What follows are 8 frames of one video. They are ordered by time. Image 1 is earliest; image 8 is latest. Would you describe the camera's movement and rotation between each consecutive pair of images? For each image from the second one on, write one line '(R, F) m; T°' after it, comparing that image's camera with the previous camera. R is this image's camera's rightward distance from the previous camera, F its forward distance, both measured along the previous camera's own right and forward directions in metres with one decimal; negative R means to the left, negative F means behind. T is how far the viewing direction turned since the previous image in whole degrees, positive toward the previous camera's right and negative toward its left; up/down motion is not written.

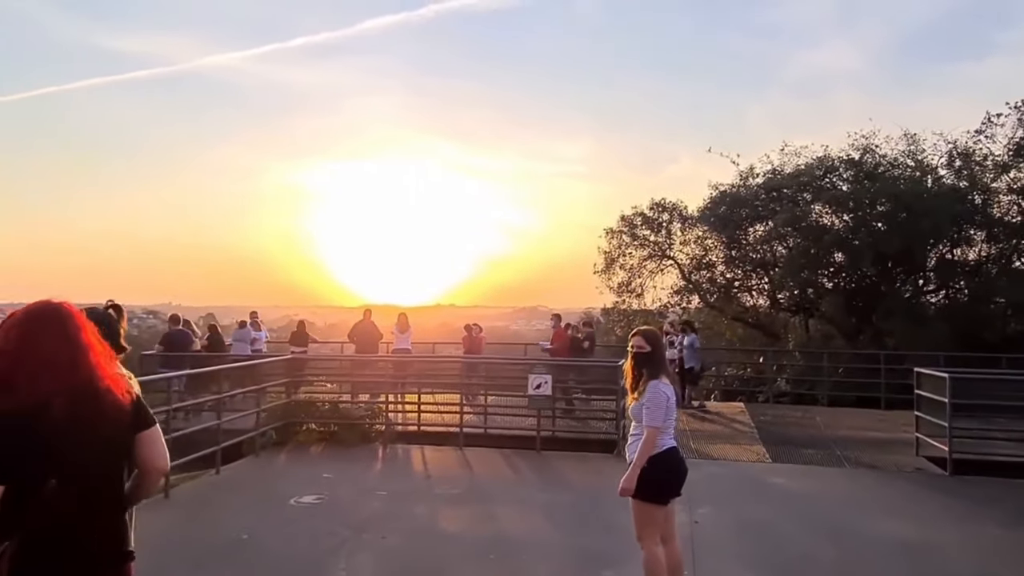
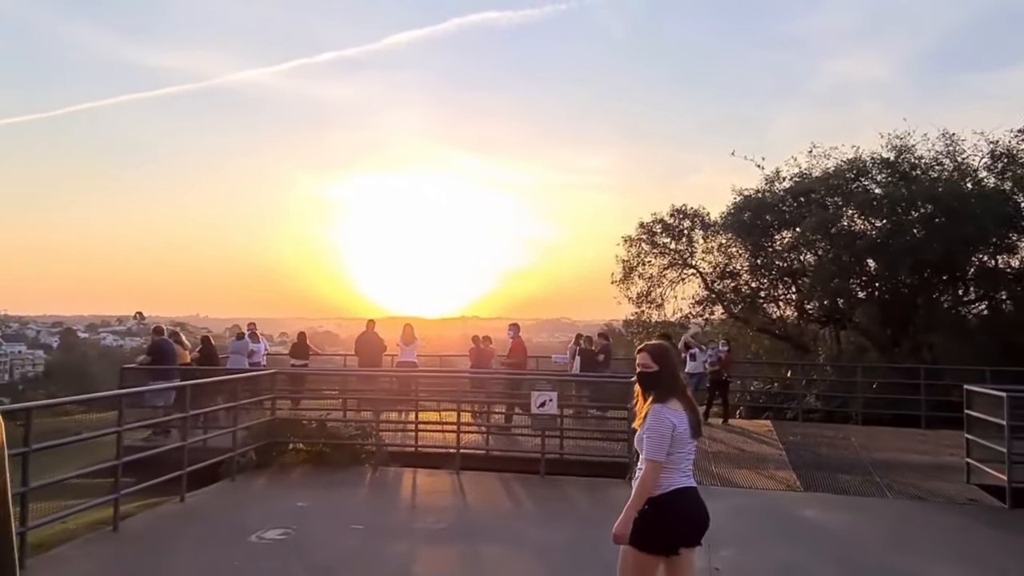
(+0.2, +1.1) m; -1°
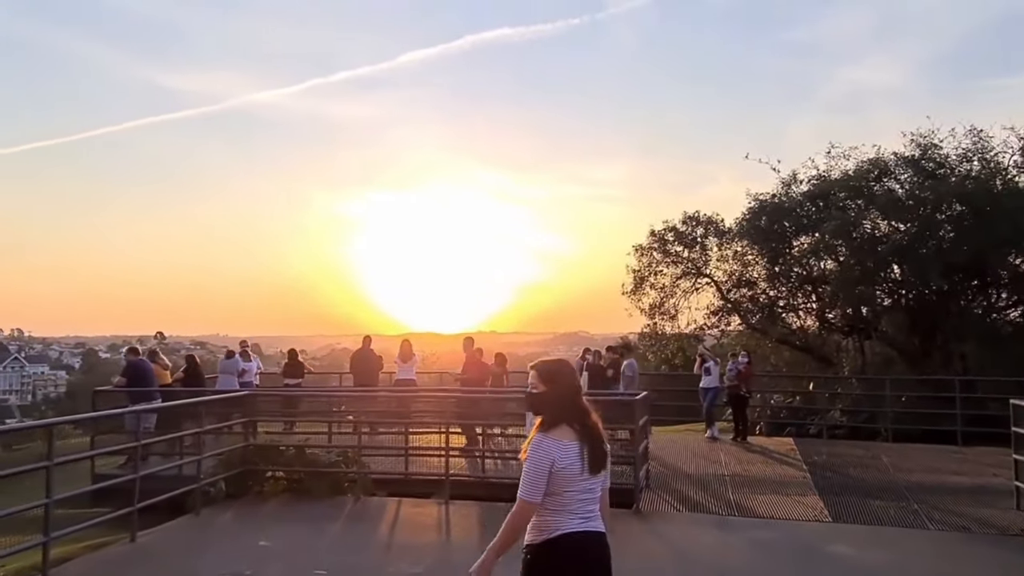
(+0.3, +1.0) m; -1°
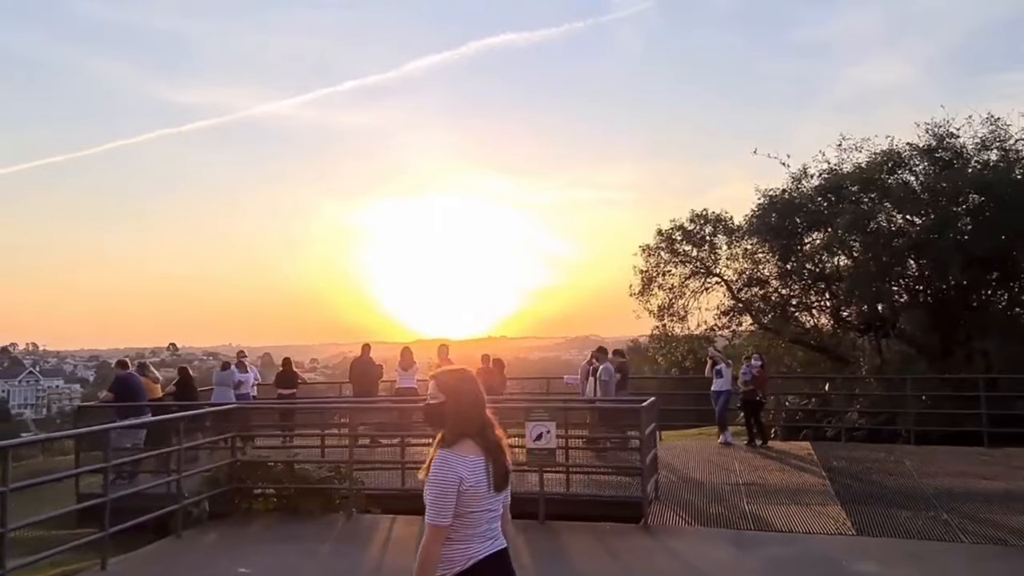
(+0.1, +0.6) m; -1°
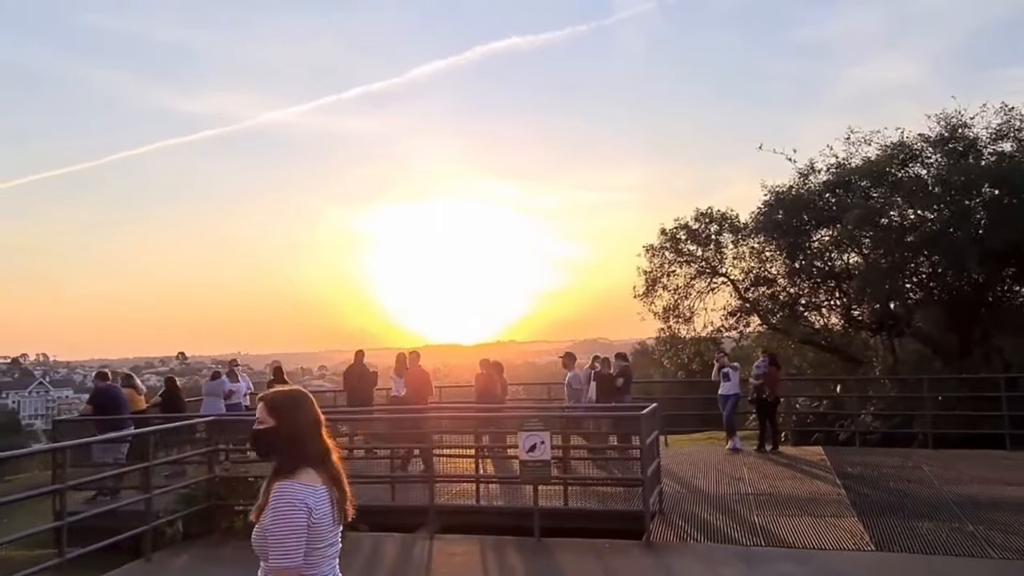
(+0.2, +0.6) m; 0°
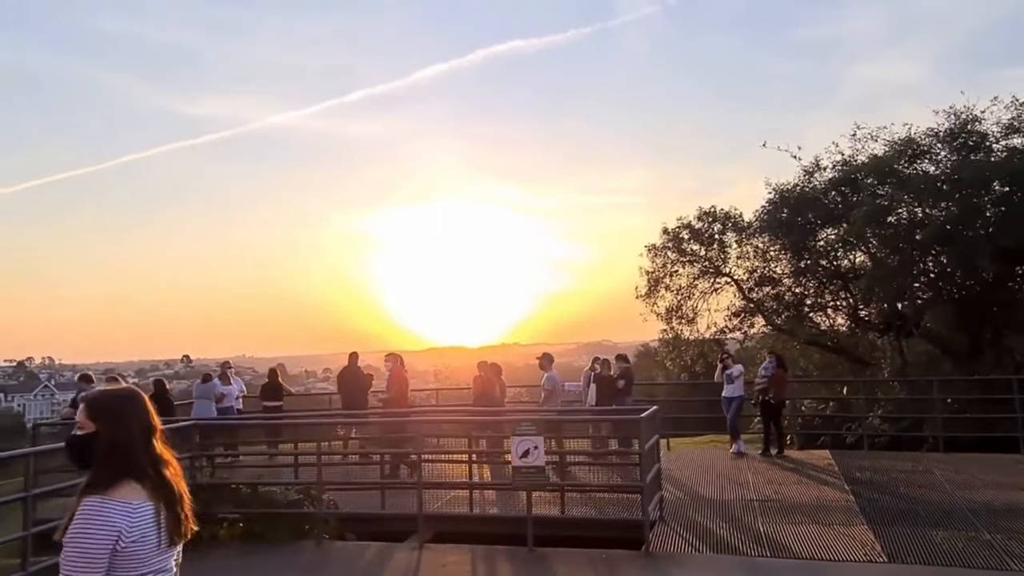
(+0.1, +0.4) m; 0°
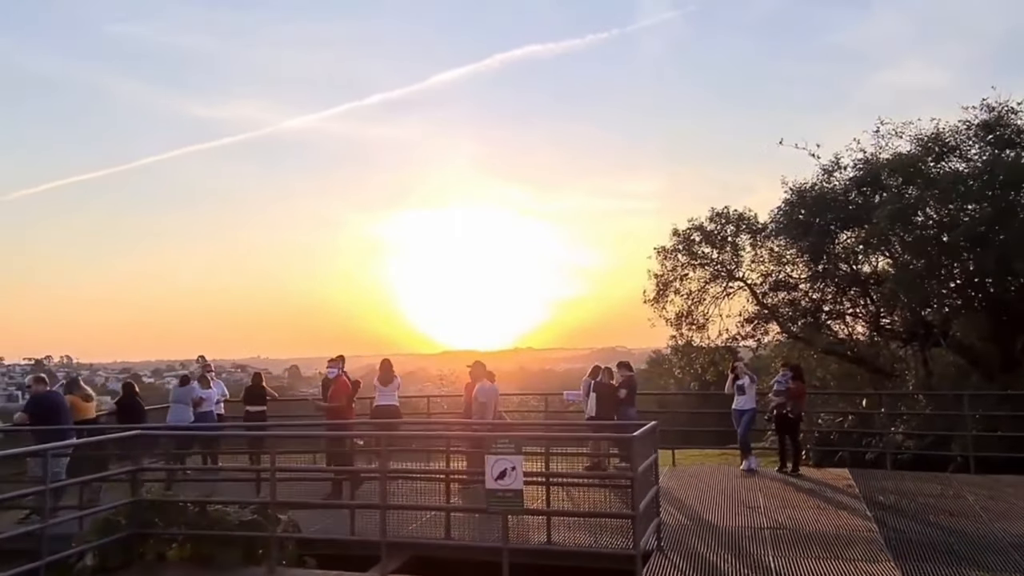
(+0.3, +1.0) m; -1°
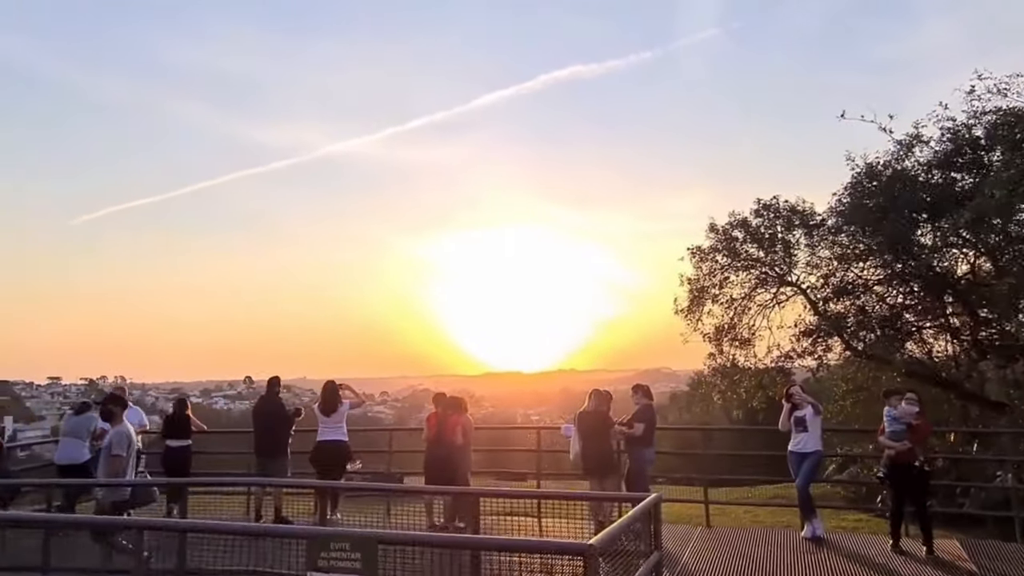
(+0.7, +3.6) m; -3°
